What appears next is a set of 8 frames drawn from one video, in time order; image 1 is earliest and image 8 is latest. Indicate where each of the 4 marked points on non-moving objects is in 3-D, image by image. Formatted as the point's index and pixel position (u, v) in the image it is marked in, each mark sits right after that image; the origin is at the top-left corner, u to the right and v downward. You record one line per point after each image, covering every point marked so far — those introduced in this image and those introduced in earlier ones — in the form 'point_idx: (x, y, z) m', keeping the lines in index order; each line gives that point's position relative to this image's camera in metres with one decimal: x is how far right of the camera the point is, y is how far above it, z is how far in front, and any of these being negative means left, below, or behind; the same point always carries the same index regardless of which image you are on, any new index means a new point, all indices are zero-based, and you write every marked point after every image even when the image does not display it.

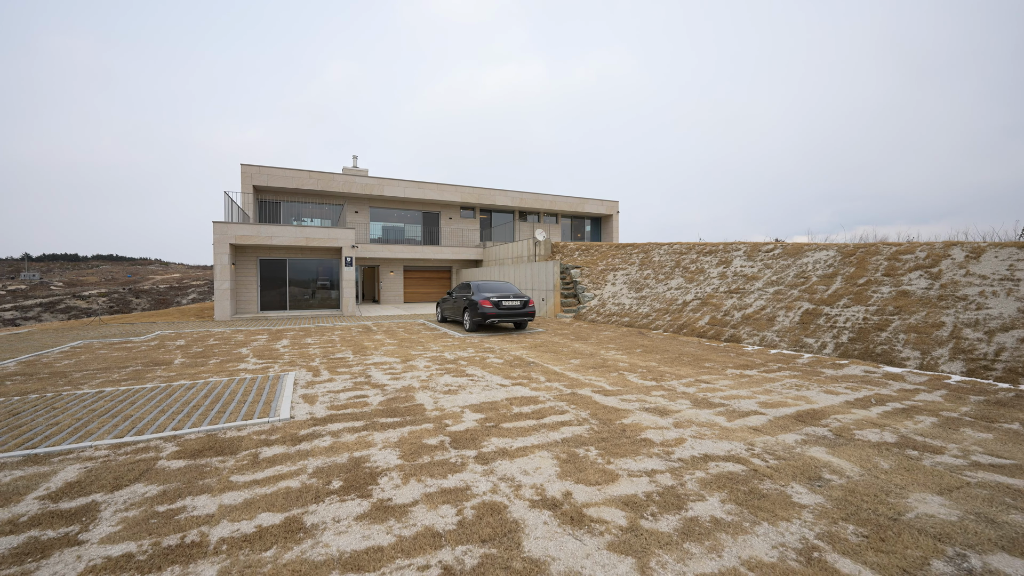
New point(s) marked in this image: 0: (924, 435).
0: (+5.1, -1.8, +5.3) m
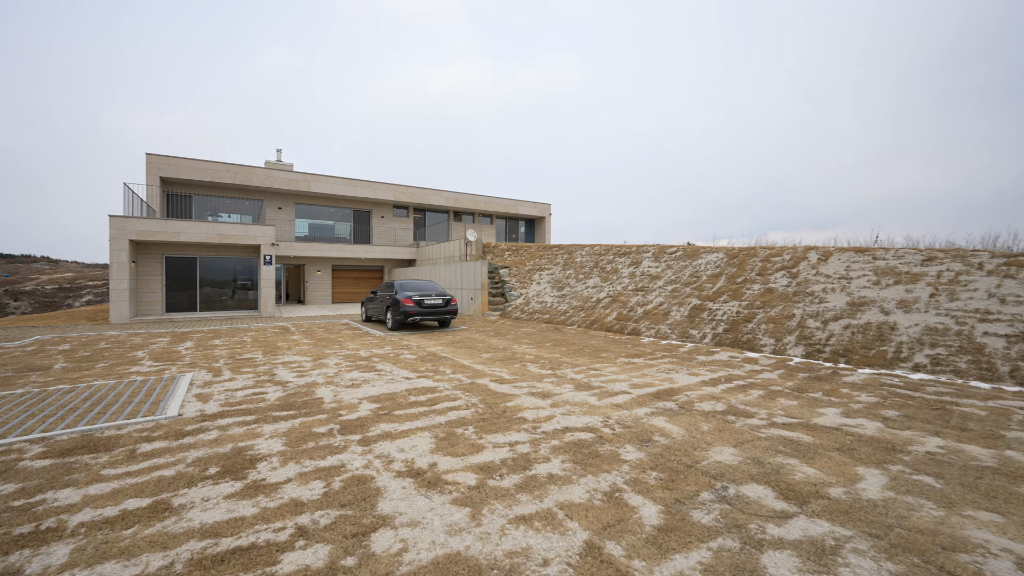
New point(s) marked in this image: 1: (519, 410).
0: (+3.6, -1.8, +6.4) m
1: (+0.1, -1.8, +6.3) m
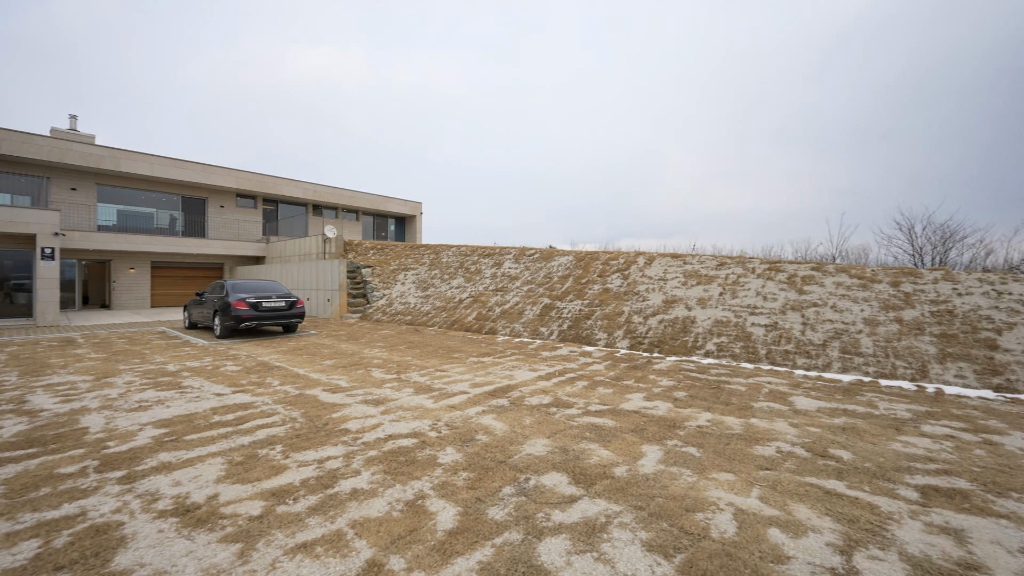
0: (+1.0, -1.8, +7.0) m
1: (-2.3, -1.8, +5.8) m
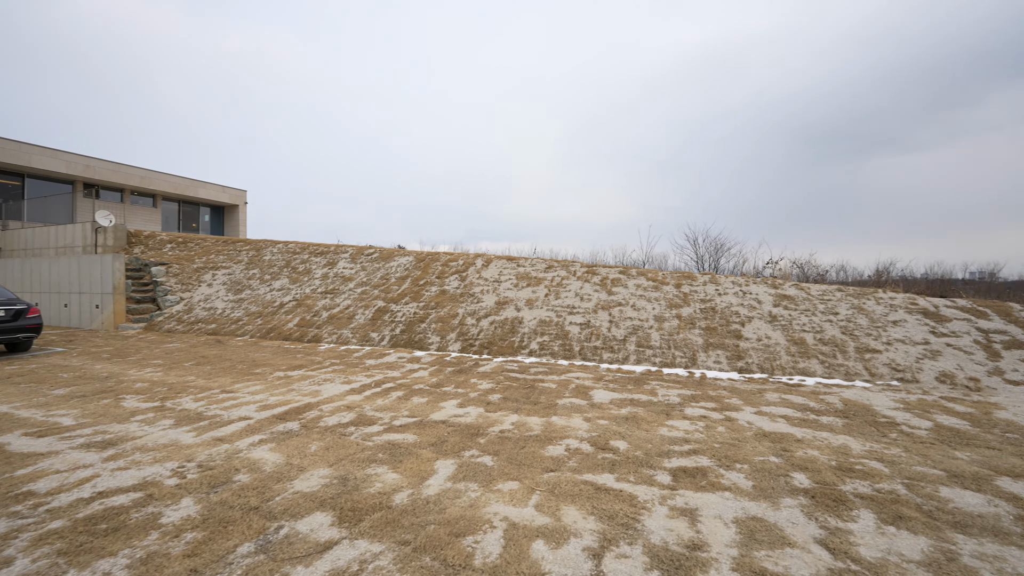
0: (-2.0, -1.8, +6.3) m
1: (-4.7, -1.9, +4.2) m
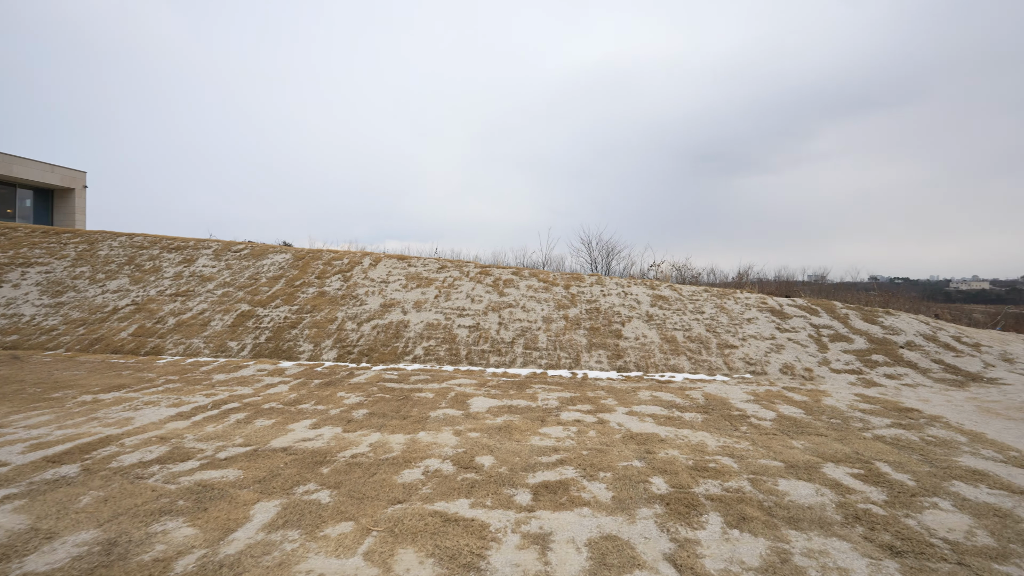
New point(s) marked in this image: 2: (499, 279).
0: (-3.7, -1.8, +5.2) m
1: (-5.9, -1.9, +2.5) m
2: (-0.4, +0.3, +12.8) m
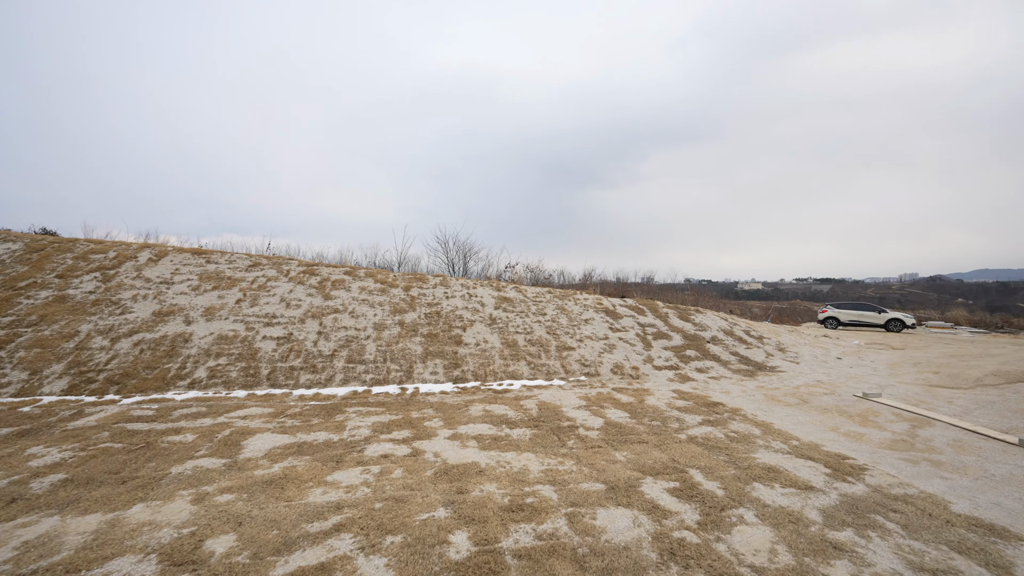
0: (-5.6, -1.9, +2.6) m
1: (-6.9, -1.9, -0.6) m
2: (-4.8, +0.2, +11.0) m
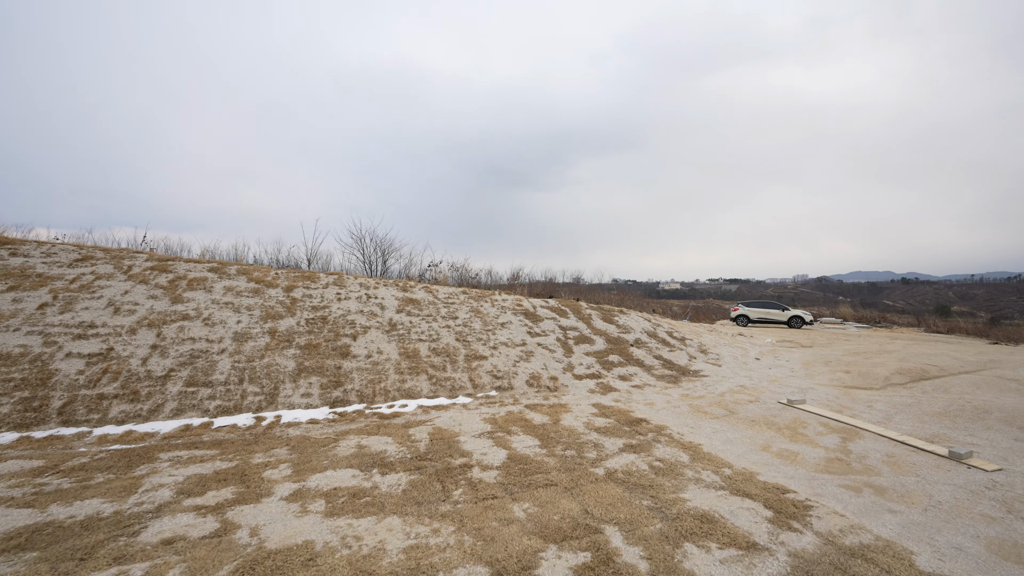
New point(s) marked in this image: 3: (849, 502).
0: (-6.4, -1.9, +0.5) m
1: (-7.1, -1.9, -2.9) m
2: (-6.8, +0.2, +8.8) m
3: (+3.0, -1.9, +3.8) m
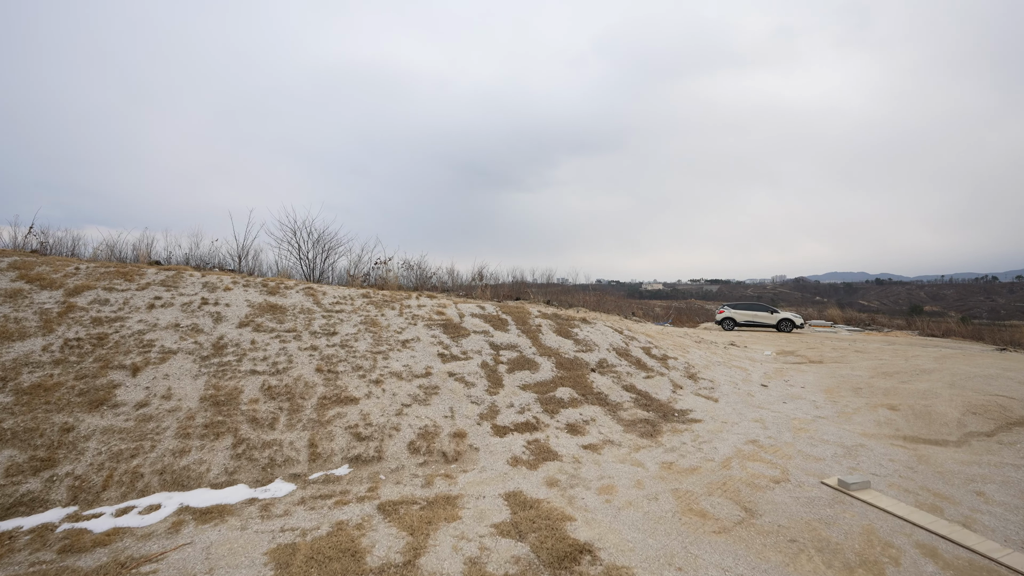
0: (-7.4, -1.9, -2.6) m
1: (-8.1, -1.9, -6.0) m
2: (-8.2, +0.2, +5.7) m
3: (+1.8, -1.9, +1.0) m
